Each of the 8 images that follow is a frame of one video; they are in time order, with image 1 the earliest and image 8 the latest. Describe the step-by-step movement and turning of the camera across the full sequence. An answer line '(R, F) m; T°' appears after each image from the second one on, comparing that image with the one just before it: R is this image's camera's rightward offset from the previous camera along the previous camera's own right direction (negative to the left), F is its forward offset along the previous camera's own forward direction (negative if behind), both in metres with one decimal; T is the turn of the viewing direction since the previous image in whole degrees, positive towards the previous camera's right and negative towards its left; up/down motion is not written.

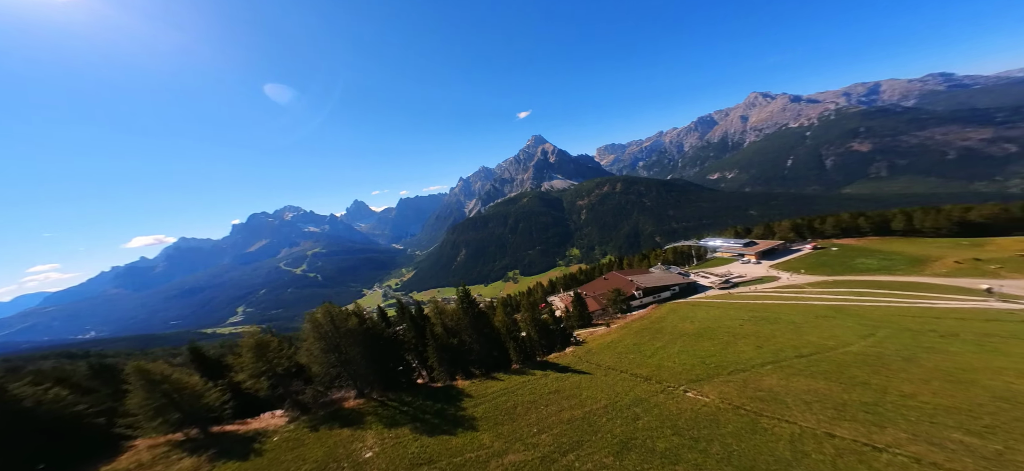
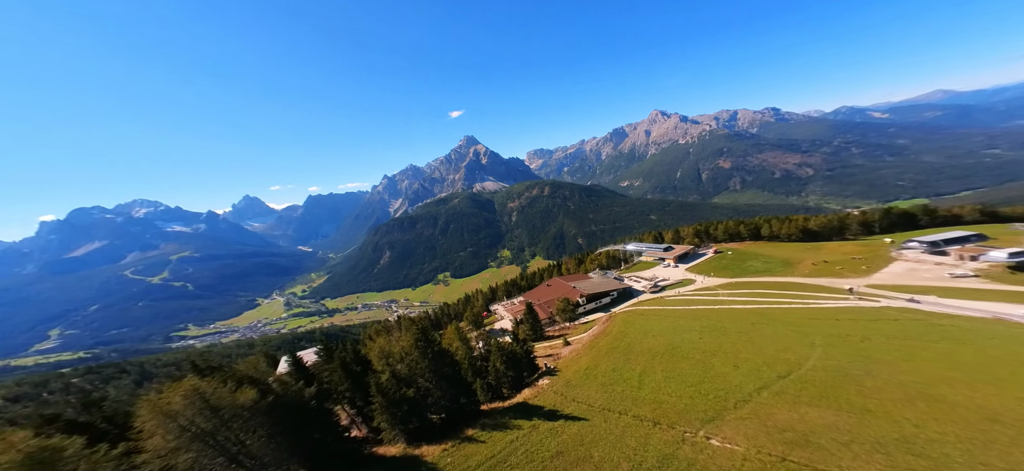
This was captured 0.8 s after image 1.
(-3.5, +4.8) m; +14°
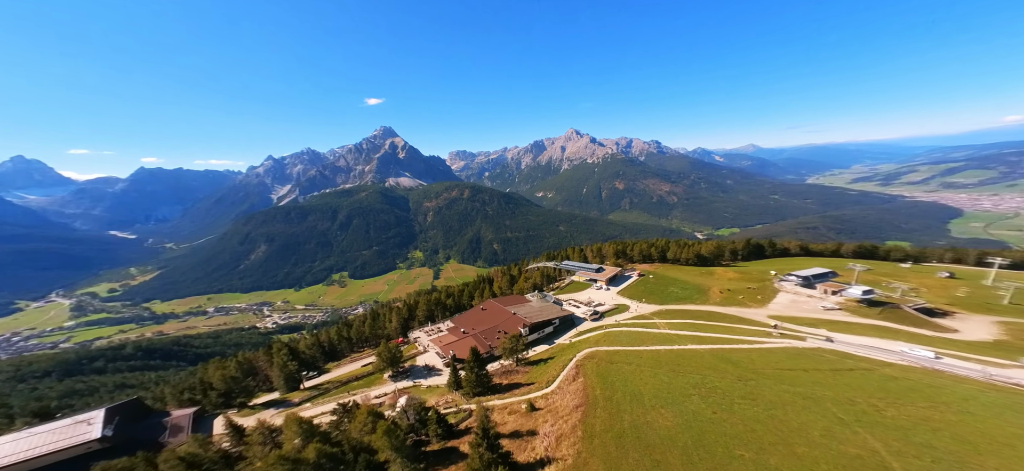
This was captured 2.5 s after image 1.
(-5.1, +11.5) m; +17°
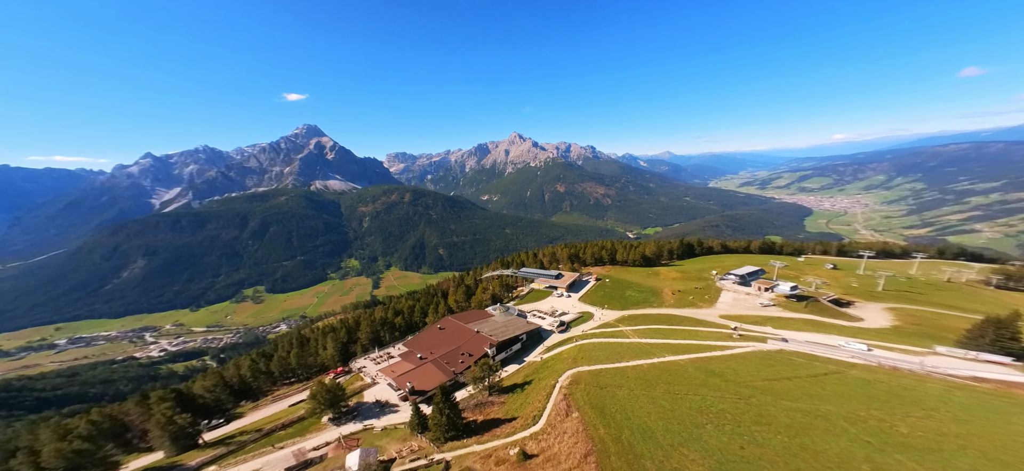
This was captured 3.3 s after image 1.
(-4.0, +5.7) m; +11°
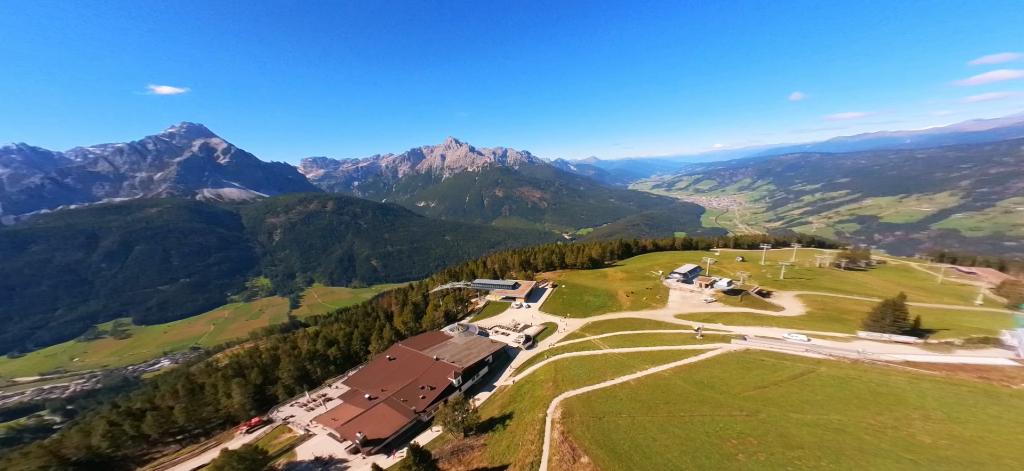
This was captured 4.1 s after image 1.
(-4.9, +5.7) m; +12°
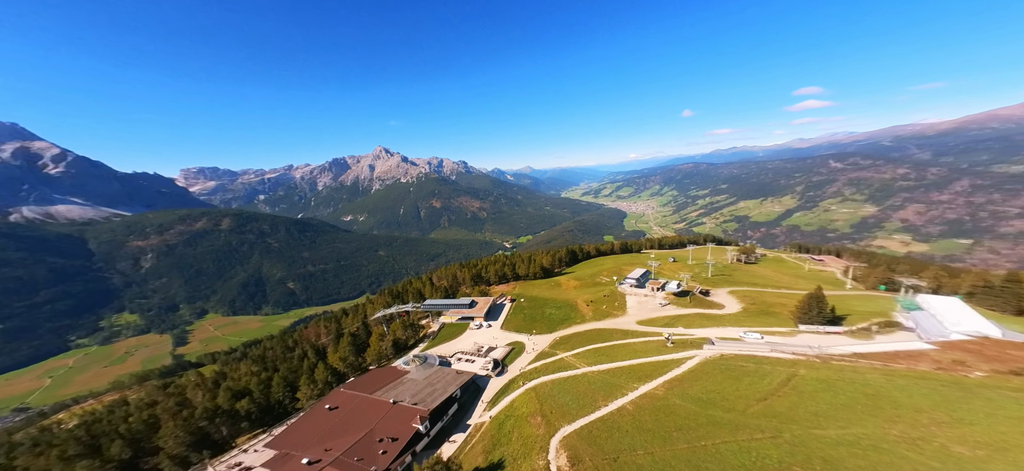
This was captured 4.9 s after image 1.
(-5.5, +5.9) m; +12°
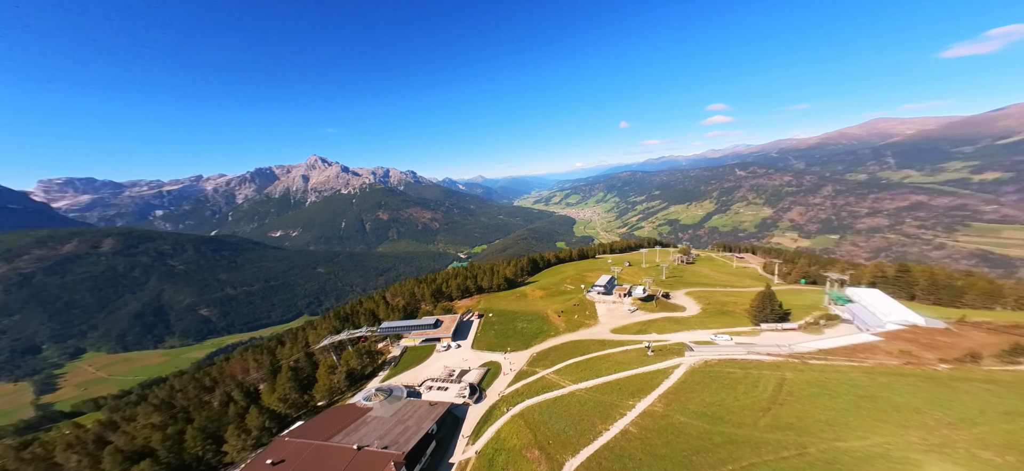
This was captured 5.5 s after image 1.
(-4.6, +4.5) m; +9°
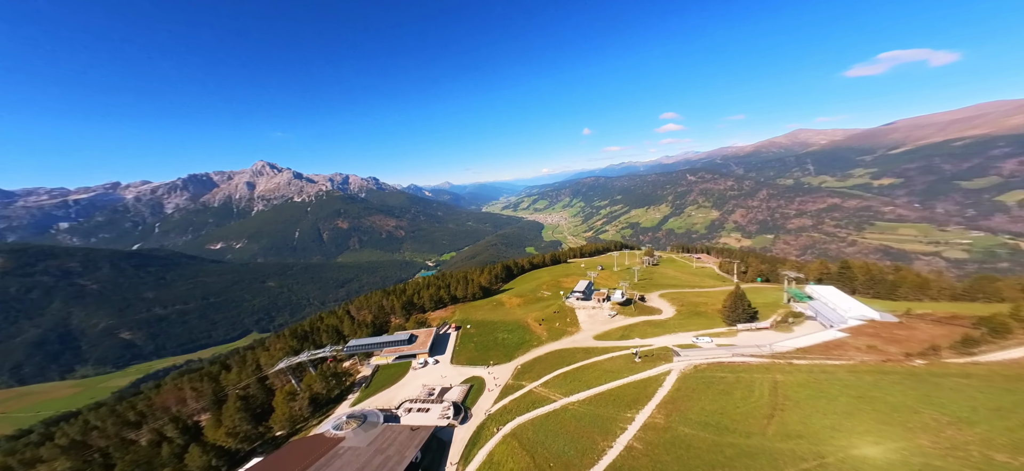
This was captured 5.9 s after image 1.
(-3.3, +2.9) m; +6°
